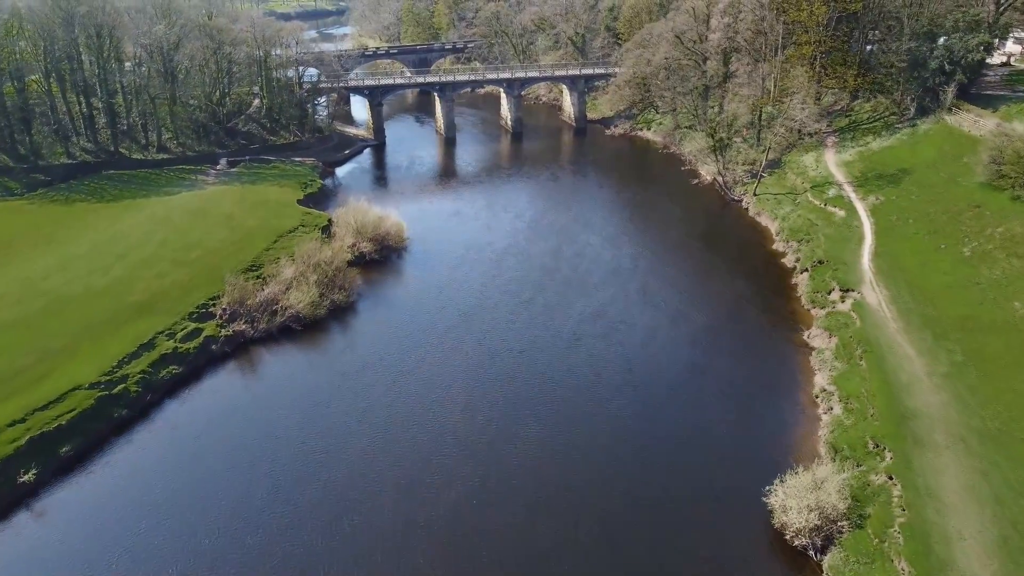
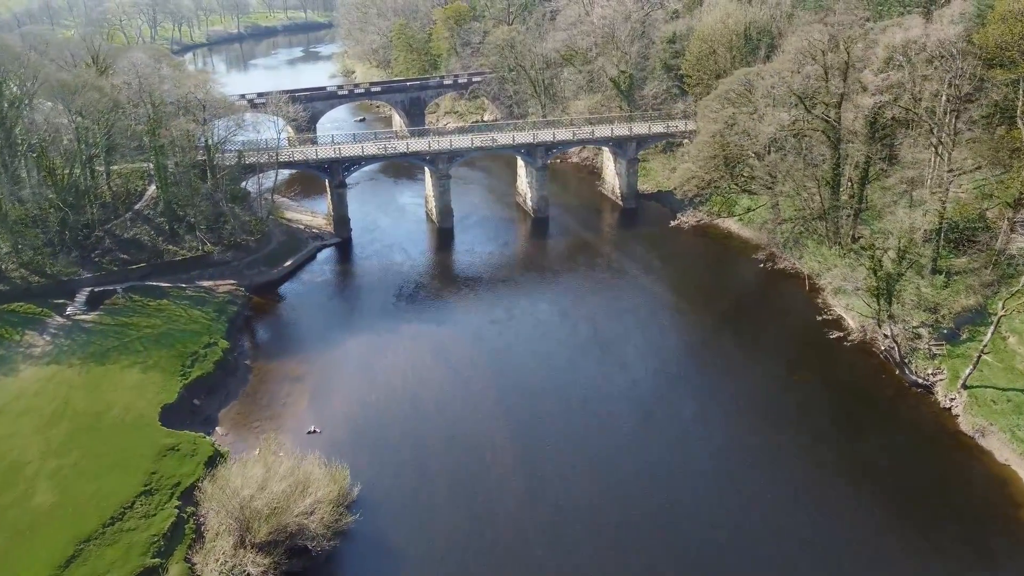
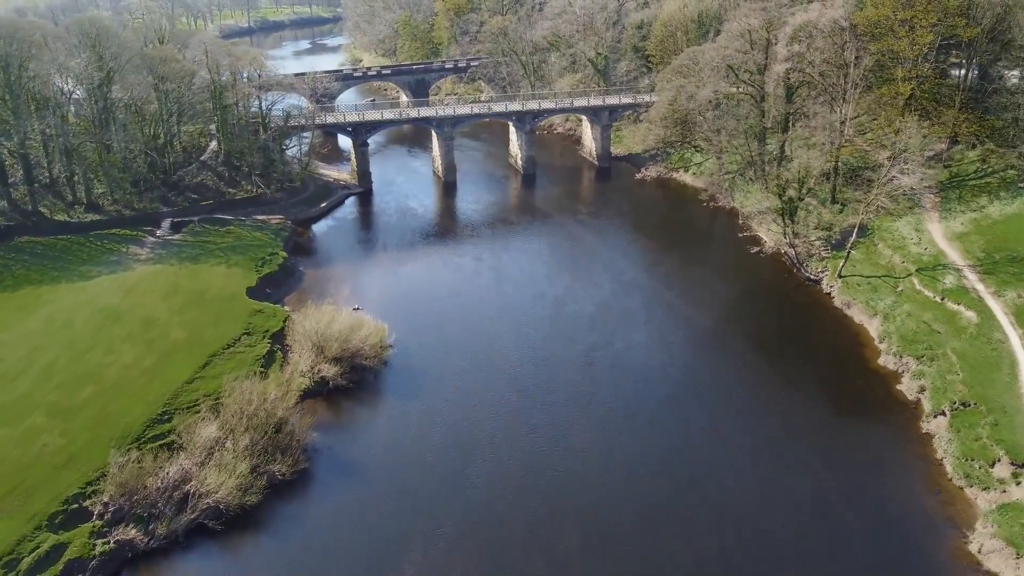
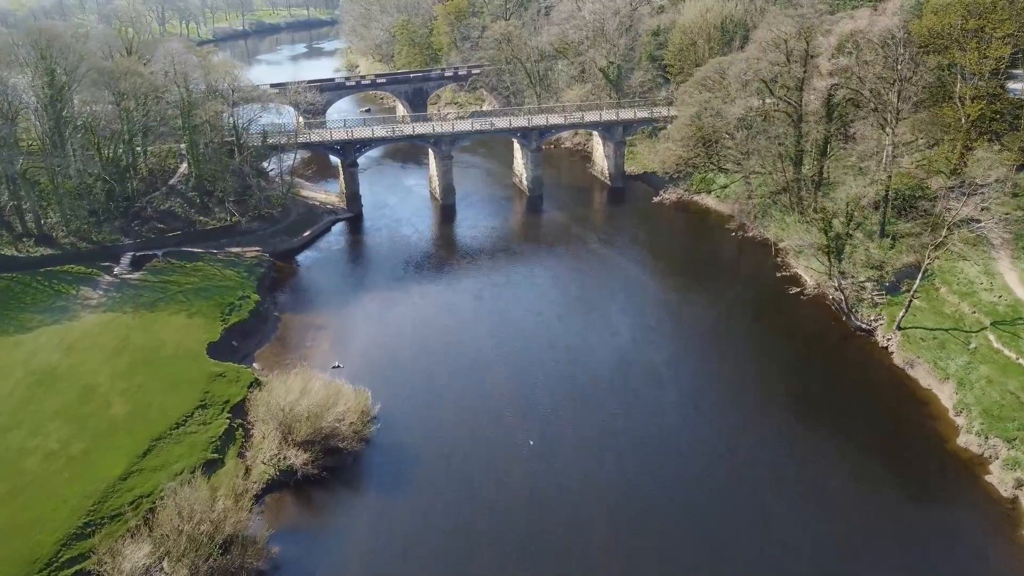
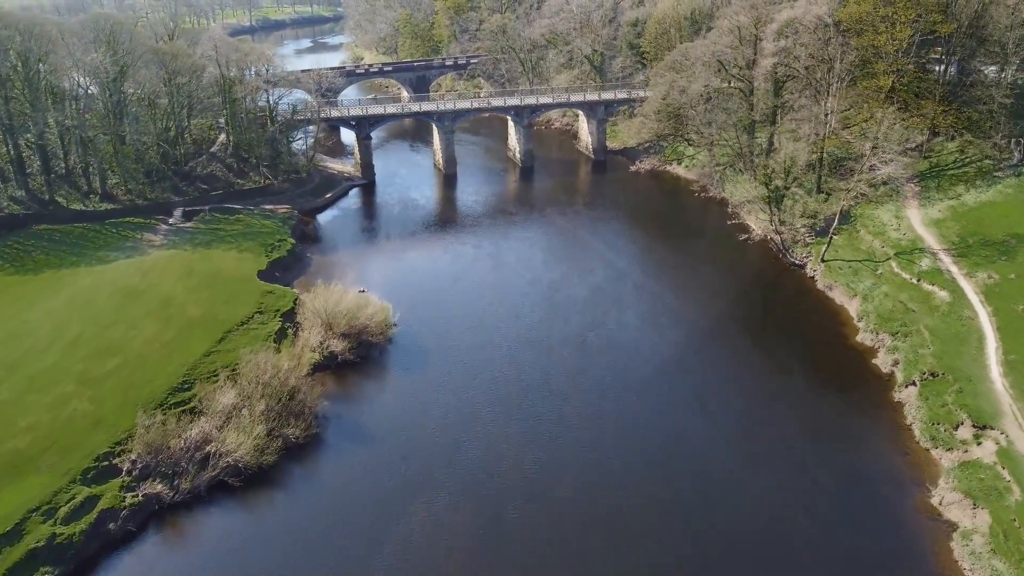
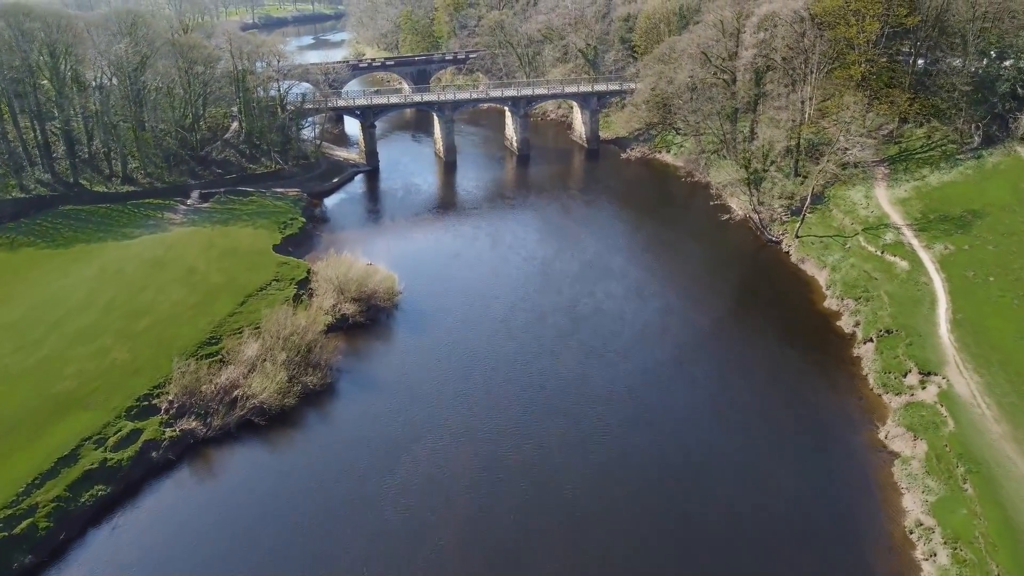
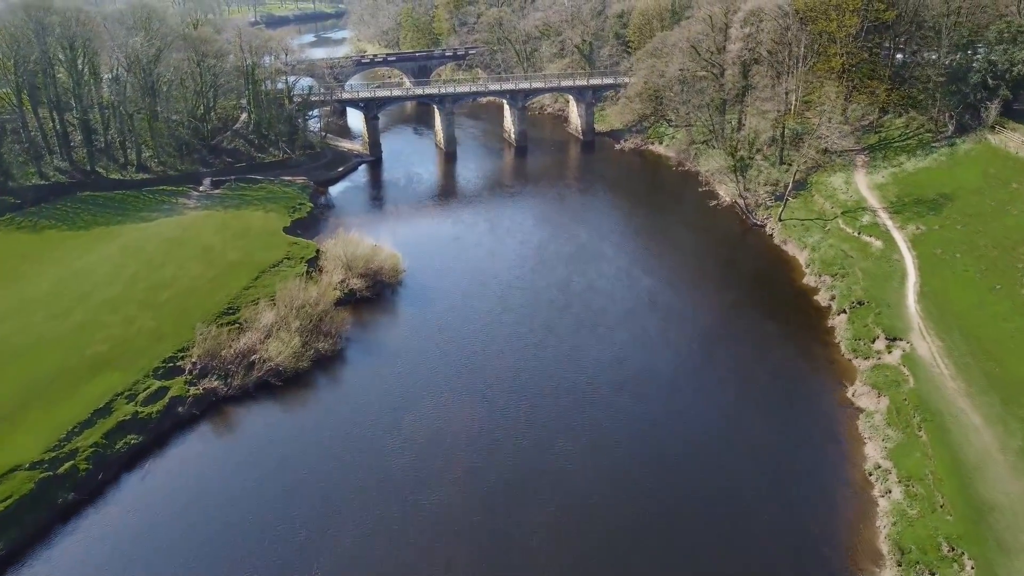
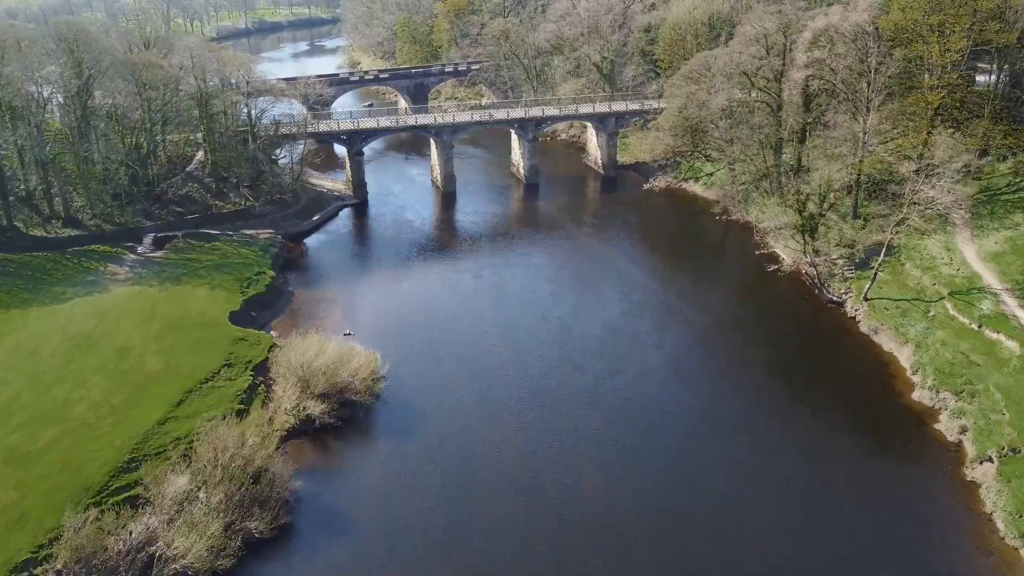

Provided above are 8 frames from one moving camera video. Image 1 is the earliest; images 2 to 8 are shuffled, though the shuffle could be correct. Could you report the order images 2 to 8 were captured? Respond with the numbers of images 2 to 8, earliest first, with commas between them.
7, 6, 5, 3, 8, 4, 2
